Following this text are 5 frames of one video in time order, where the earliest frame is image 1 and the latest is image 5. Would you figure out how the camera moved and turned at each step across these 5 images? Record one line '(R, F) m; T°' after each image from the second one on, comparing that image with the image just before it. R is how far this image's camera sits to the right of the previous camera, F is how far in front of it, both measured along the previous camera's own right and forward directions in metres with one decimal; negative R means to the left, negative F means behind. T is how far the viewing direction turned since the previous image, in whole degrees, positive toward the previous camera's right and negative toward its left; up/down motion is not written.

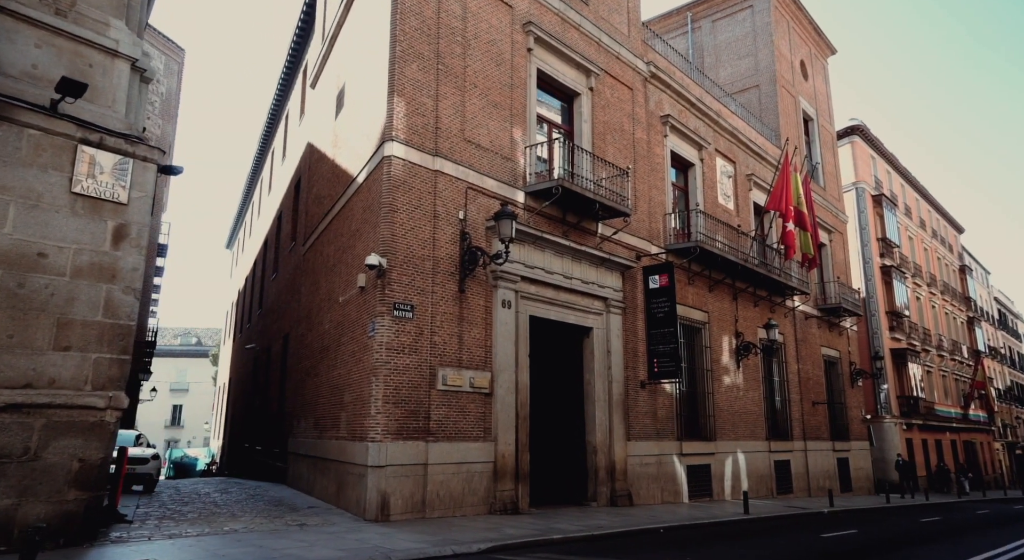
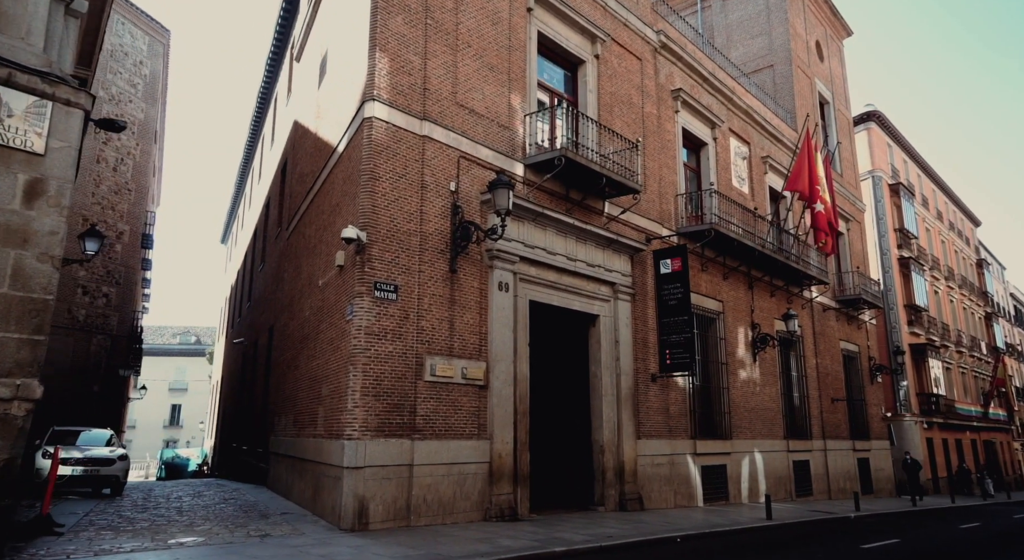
(+0.1, +1.3) m; 0°
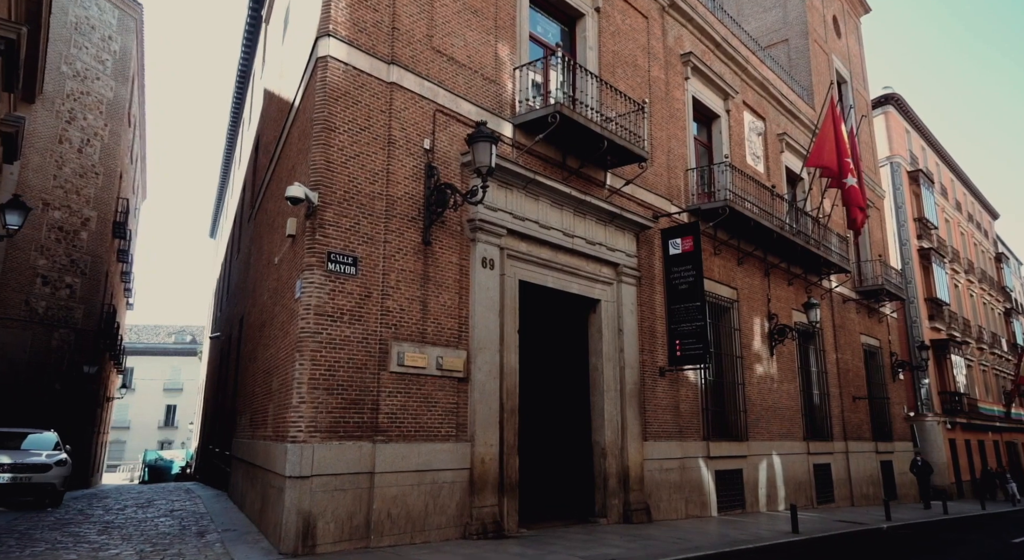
(+0.3, +1.7) m; 0°
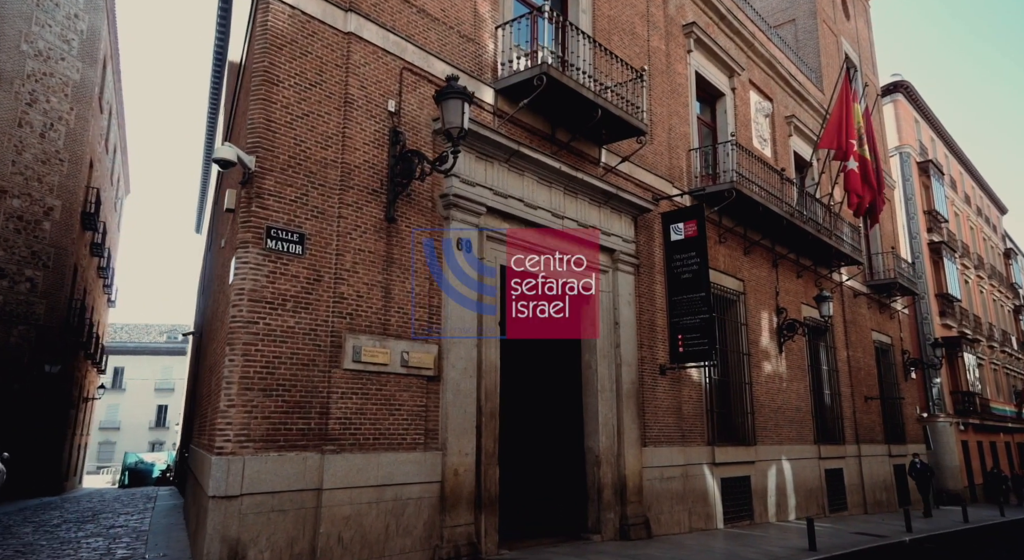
(+0.3, +1.3) m; 0°
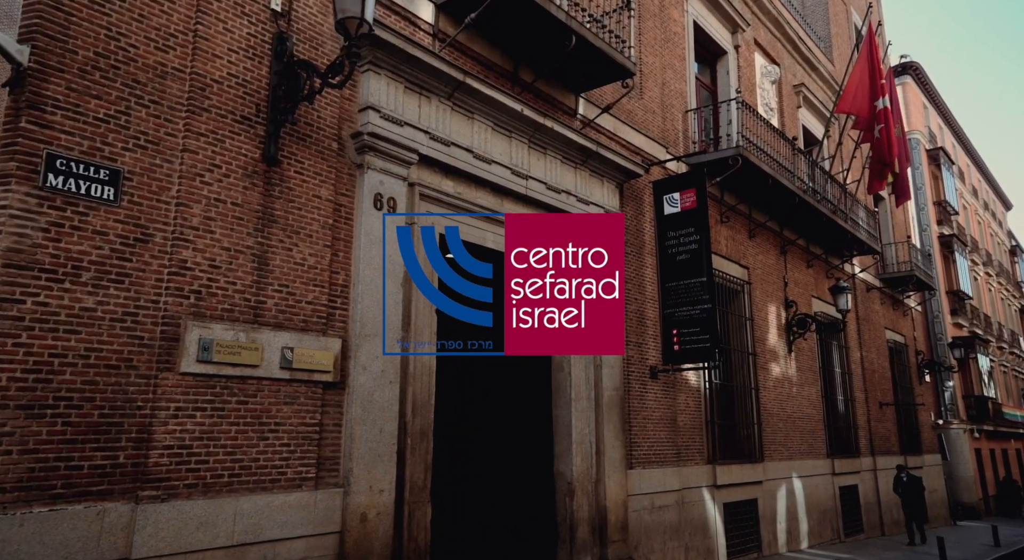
(+0.6, +2.4) m; +1°
